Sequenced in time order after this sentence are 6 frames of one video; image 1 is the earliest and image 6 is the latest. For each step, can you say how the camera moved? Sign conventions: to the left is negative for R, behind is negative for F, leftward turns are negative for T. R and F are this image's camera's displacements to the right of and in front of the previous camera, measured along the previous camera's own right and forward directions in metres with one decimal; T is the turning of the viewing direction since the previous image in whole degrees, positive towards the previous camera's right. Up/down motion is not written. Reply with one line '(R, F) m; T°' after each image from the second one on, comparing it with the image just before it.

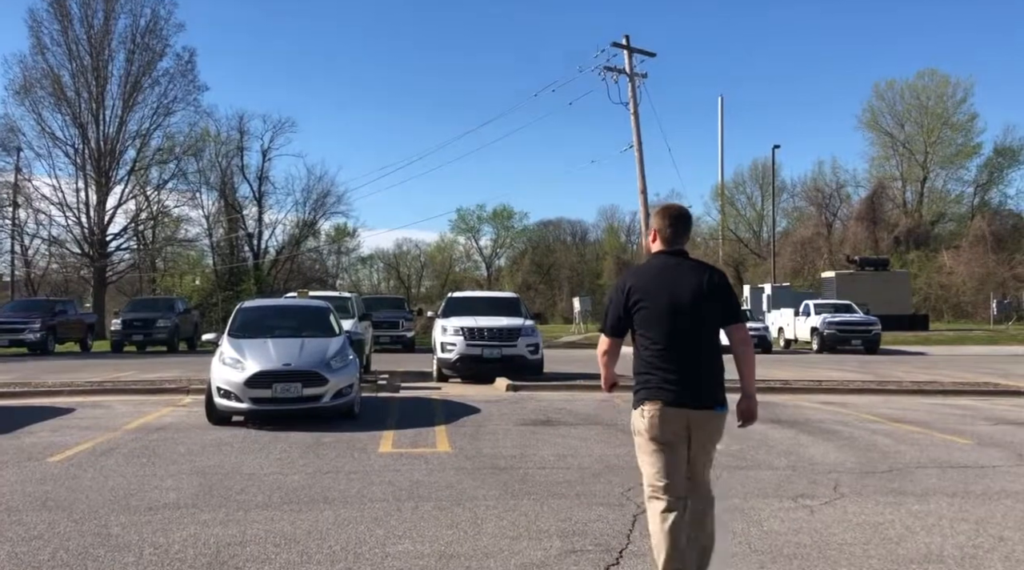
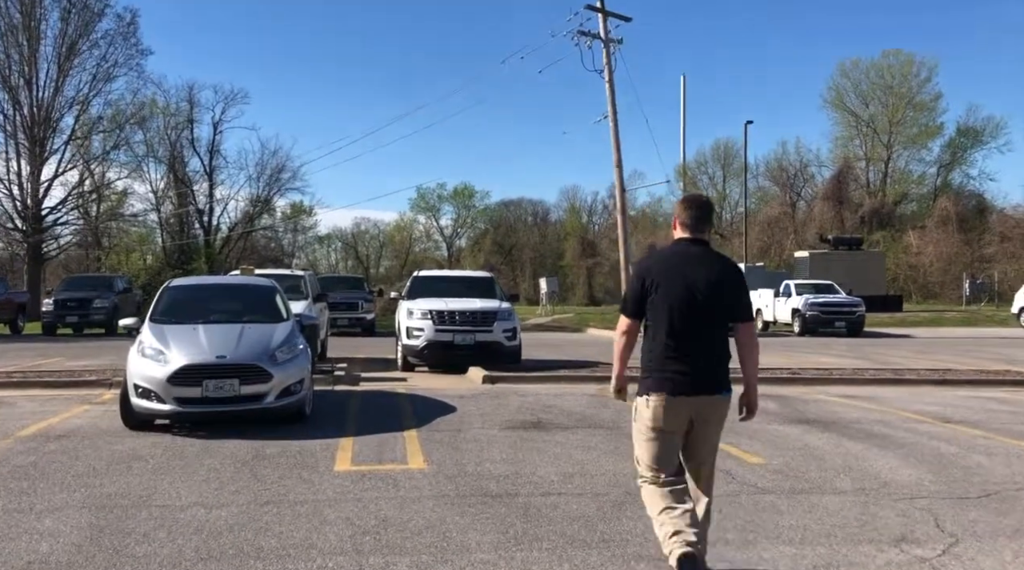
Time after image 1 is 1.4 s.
(-0.3, +1.9) m; +3°
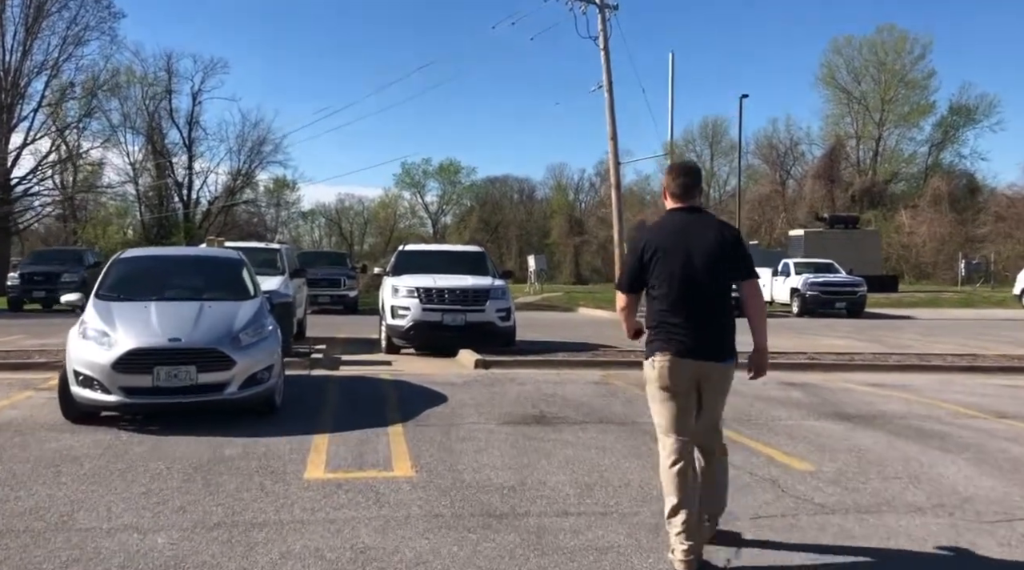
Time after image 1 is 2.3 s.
(-0.1, +1.2) m; +1°
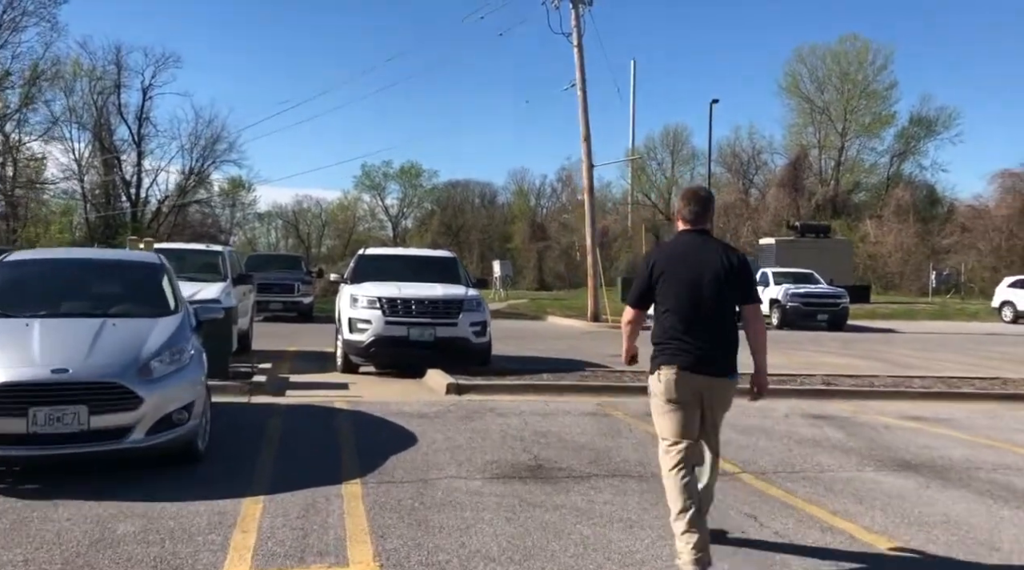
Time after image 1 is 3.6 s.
(-0.2, +1.7) m; +3°
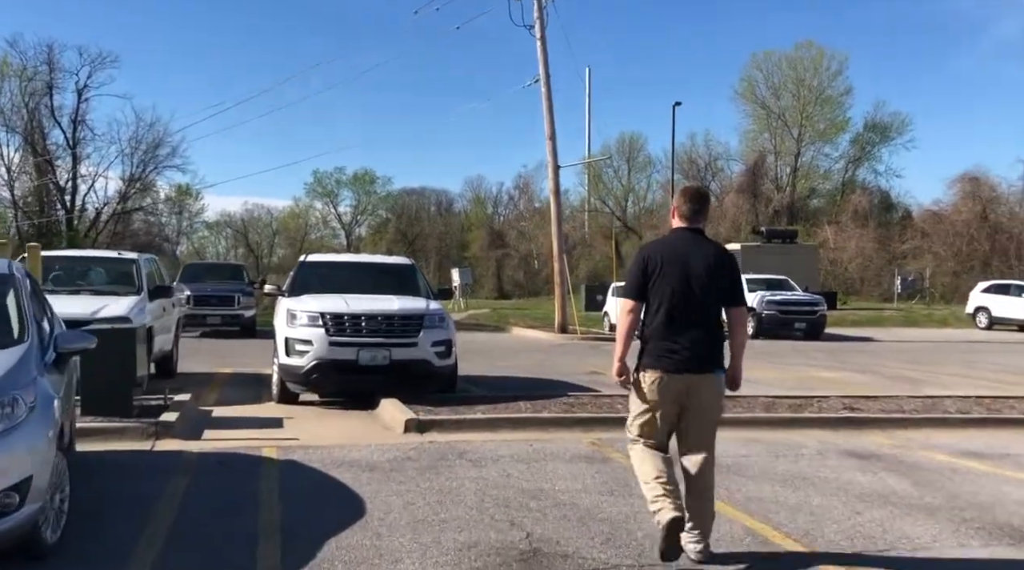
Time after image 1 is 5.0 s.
(-0.2, +1.9) m; +3°
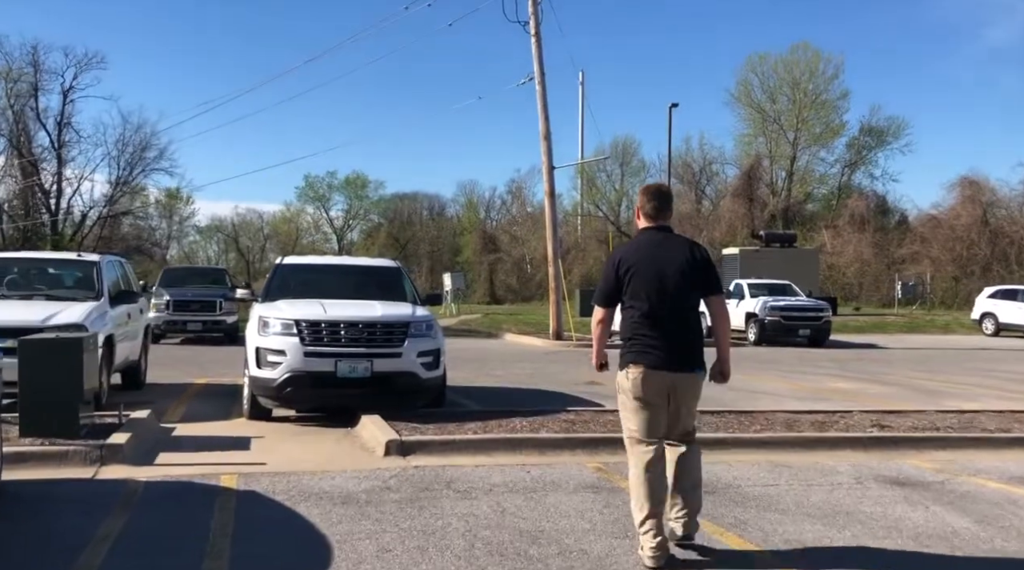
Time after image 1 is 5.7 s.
(0.0, +1.0) m; 0°
